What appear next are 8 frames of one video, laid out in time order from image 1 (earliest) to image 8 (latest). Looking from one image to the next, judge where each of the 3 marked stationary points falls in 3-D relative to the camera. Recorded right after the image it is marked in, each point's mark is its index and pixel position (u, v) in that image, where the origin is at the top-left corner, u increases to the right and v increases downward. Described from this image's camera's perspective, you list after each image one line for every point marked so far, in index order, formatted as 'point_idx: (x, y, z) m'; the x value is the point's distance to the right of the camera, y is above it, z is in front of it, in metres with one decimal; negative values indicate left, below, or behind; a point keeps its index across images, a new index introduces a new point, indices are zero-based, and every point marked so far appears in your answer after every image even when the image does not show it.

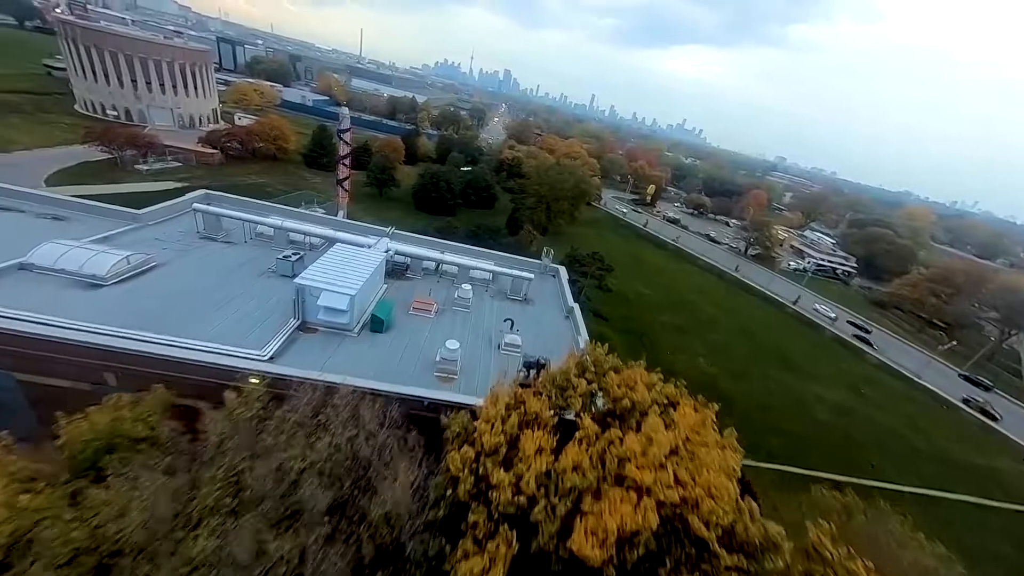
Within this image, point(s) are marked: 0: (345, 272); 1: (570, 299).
0: (-5.7, +0.5, +12.0) m
1: (+2.6, -0.5, +16.0) m
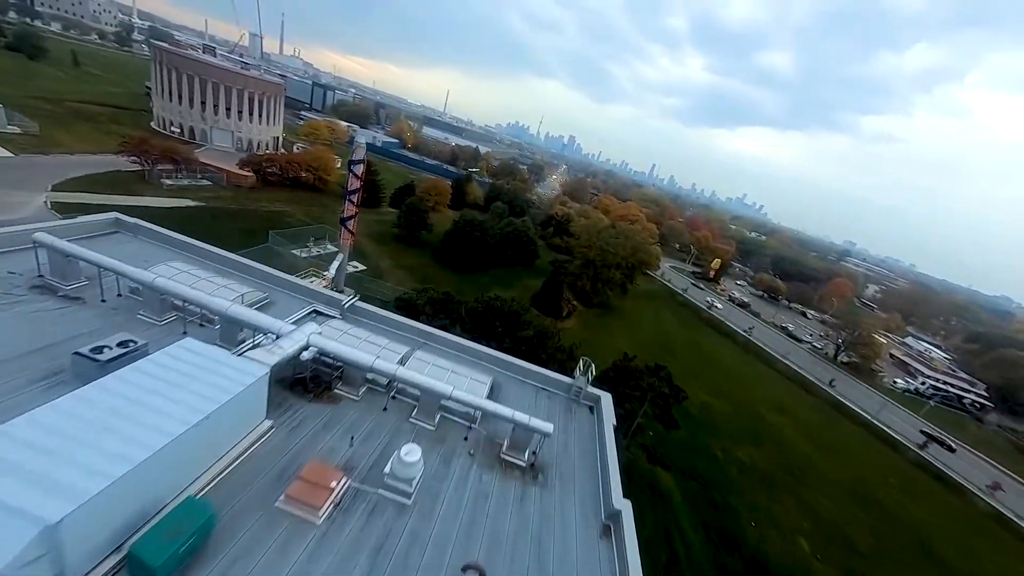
0: (-6.0, -2.0, +5.8) m
1: (+2.5, -4.7, +8.6) m
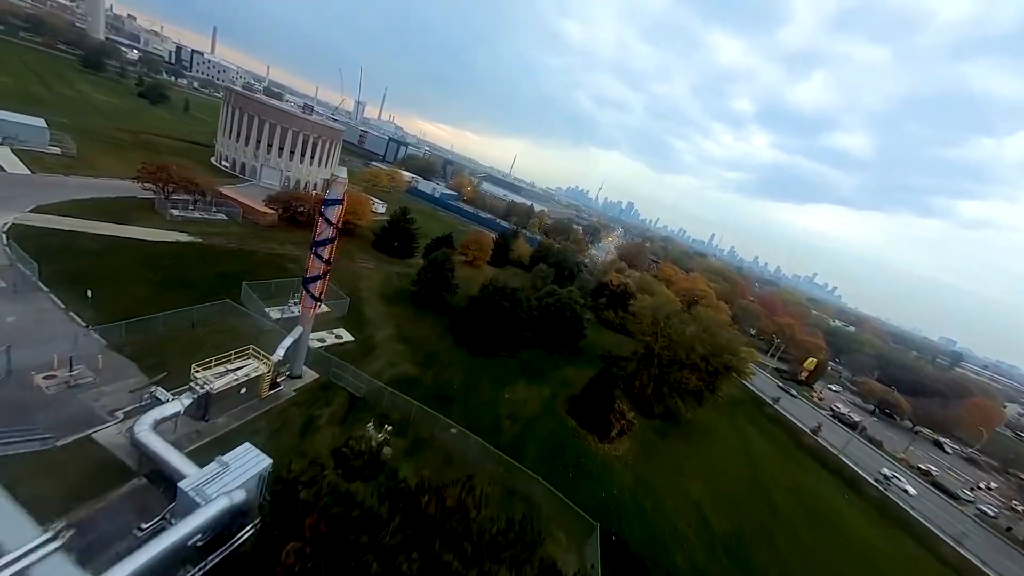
0: (-7.3, -3.7, -2.0) m
1: (+1.1, -7.6, -0.8) m
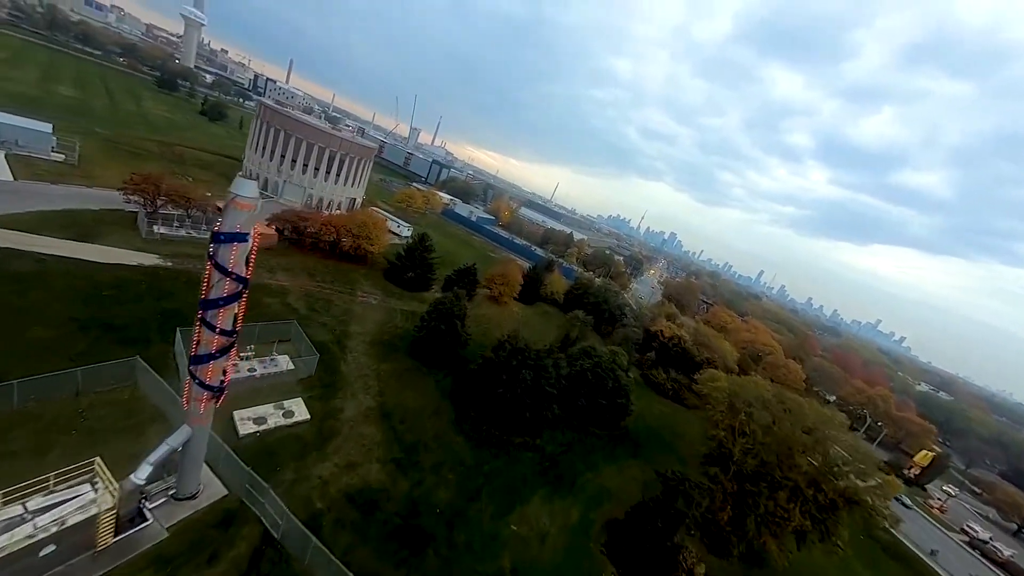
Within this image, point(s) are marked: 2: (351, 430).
0: (-8.9, -4.9, -8.4) m
1: (-0.8, -9.4, -8.2) m
2: (-7.5, -6.7, +16.7) m
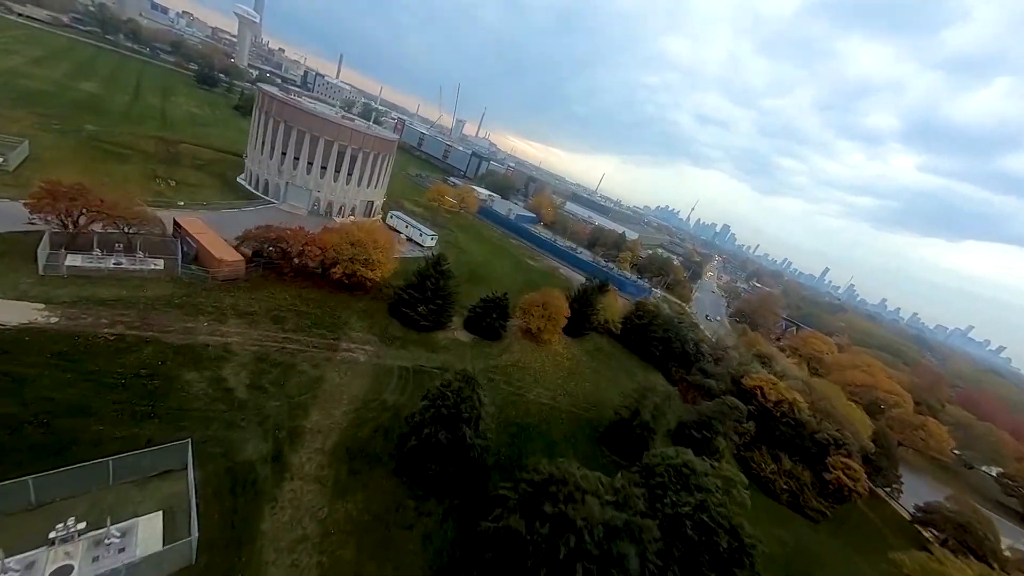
0: (-10.7, -9.0, -17.0) m
1: (-2.8, -13.7, -17.6) m
2: (-6.6, -10.2, +7.8) m
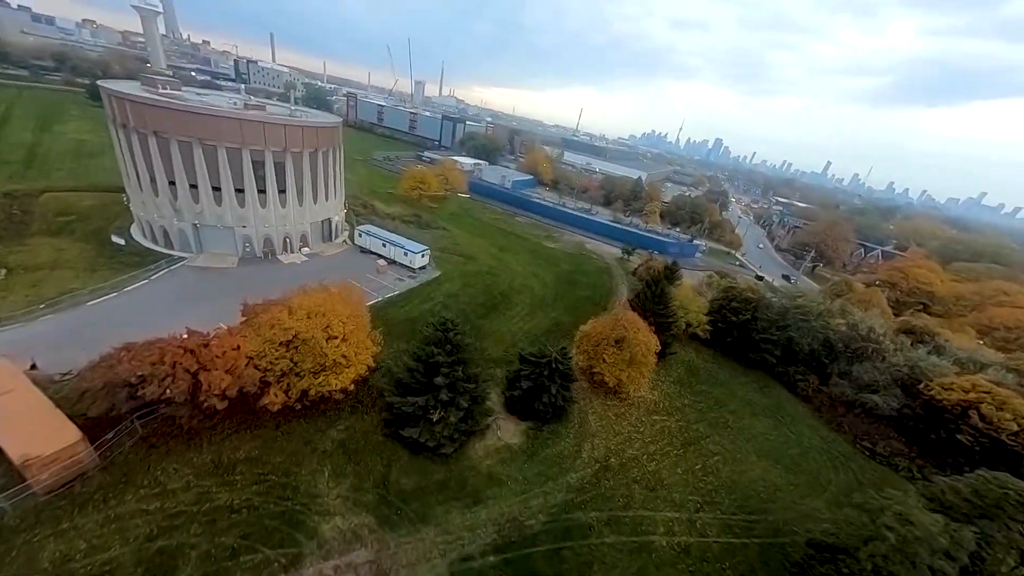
0: (-5.2, -18.9, -27.2) m
1: (+3.6, -21.9, -27.4) m
2: (-1.0, -16.4, -2.4) m
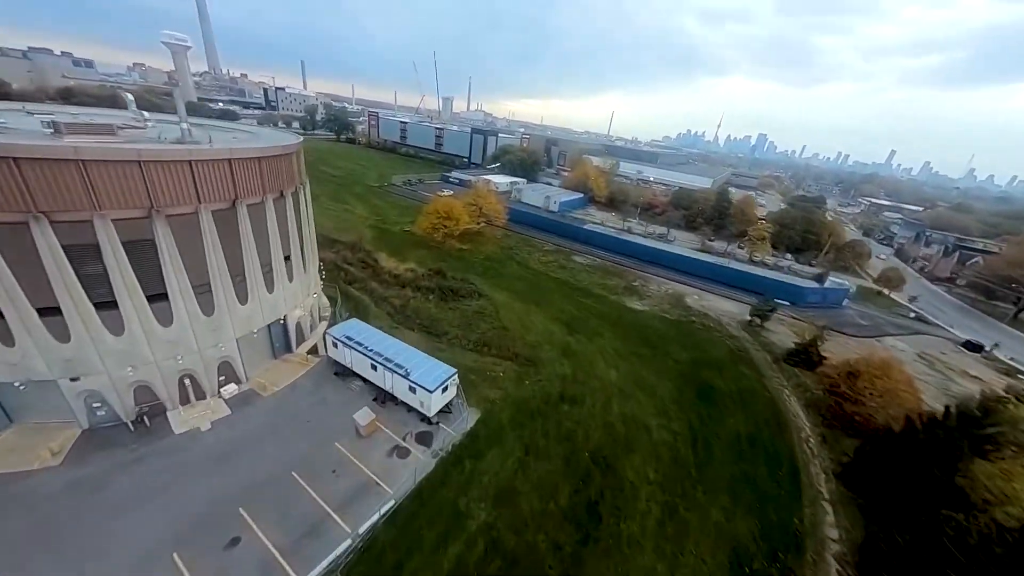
0: (-5.1, -25.1, -42.7) m
1: (+3.7, -27.8, -43.8) m
2: (+1.2, -23.0, -18.4) m
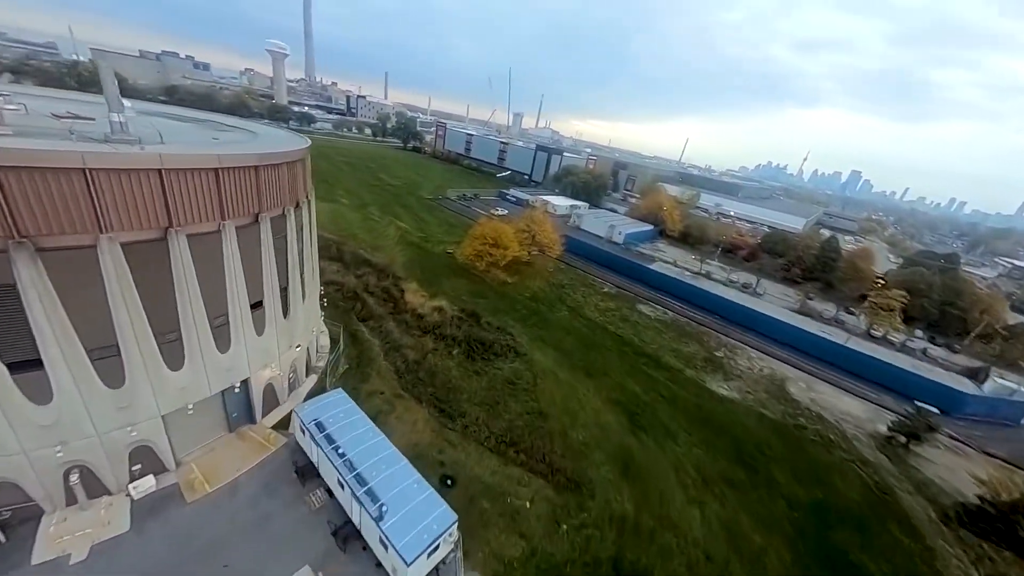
0: (-14.4, -24.7, -48.6) m
1: (-6.2, -28.5, -50.9) m
2: (-4.8, -24.7, -25.3) m
